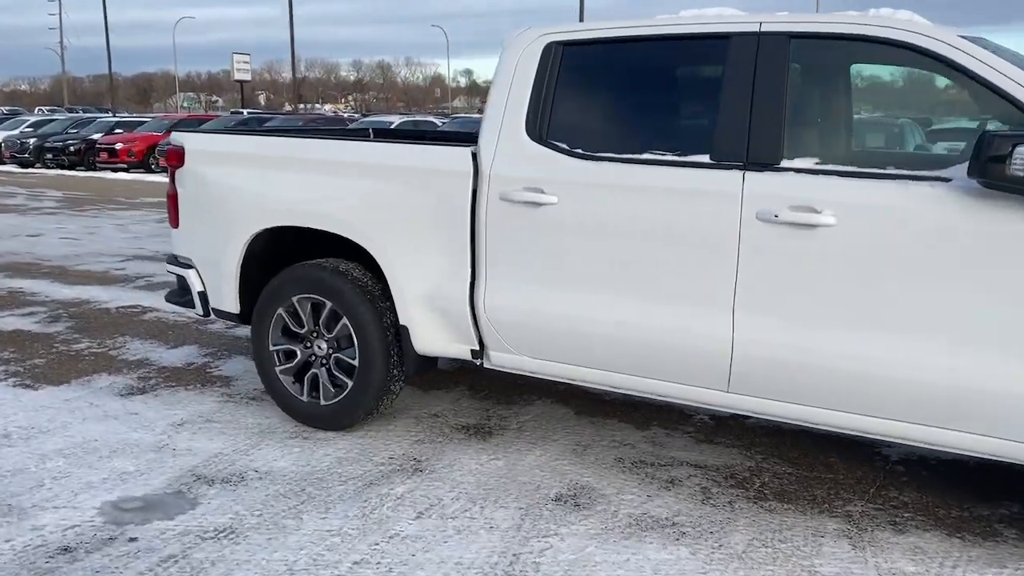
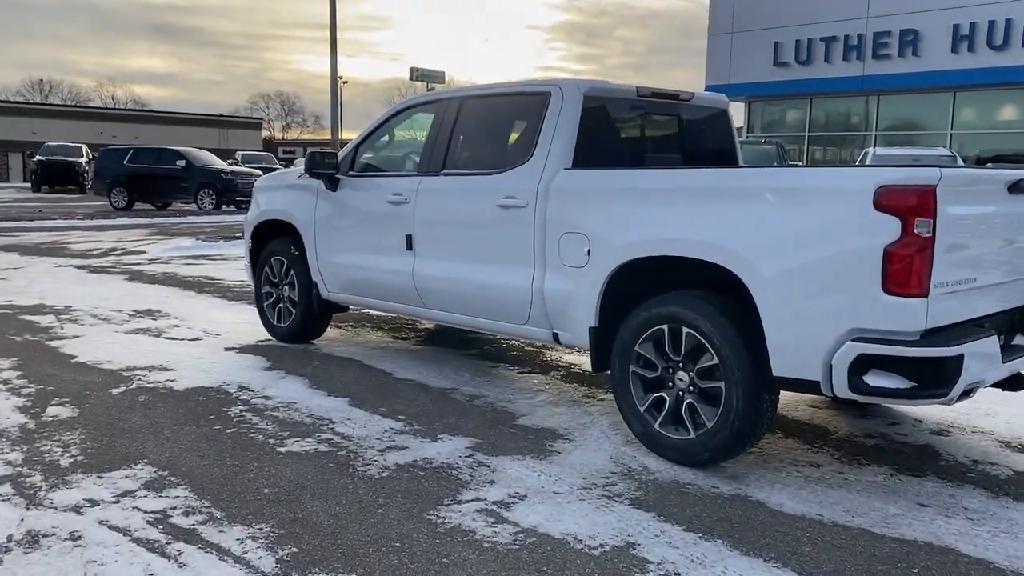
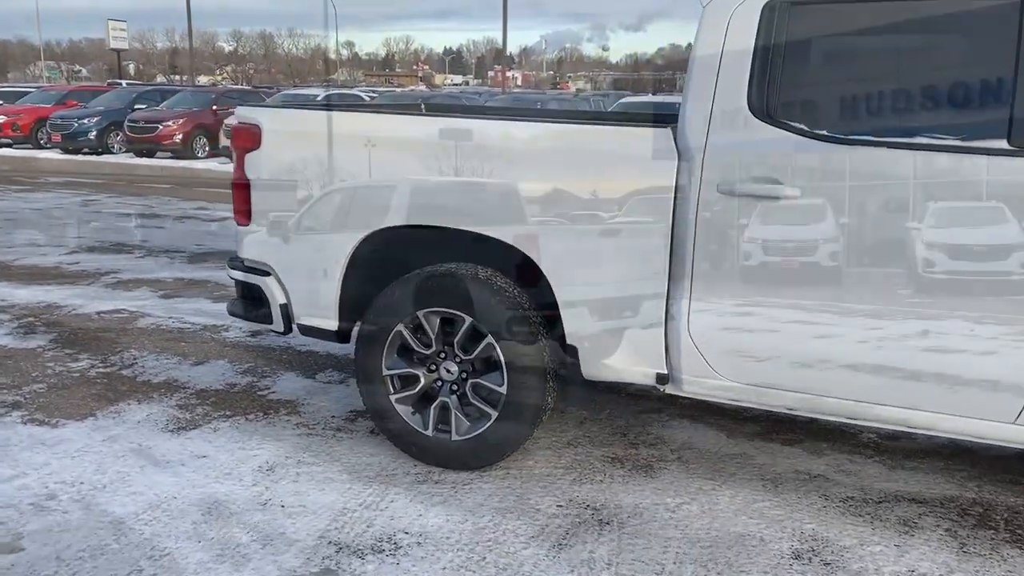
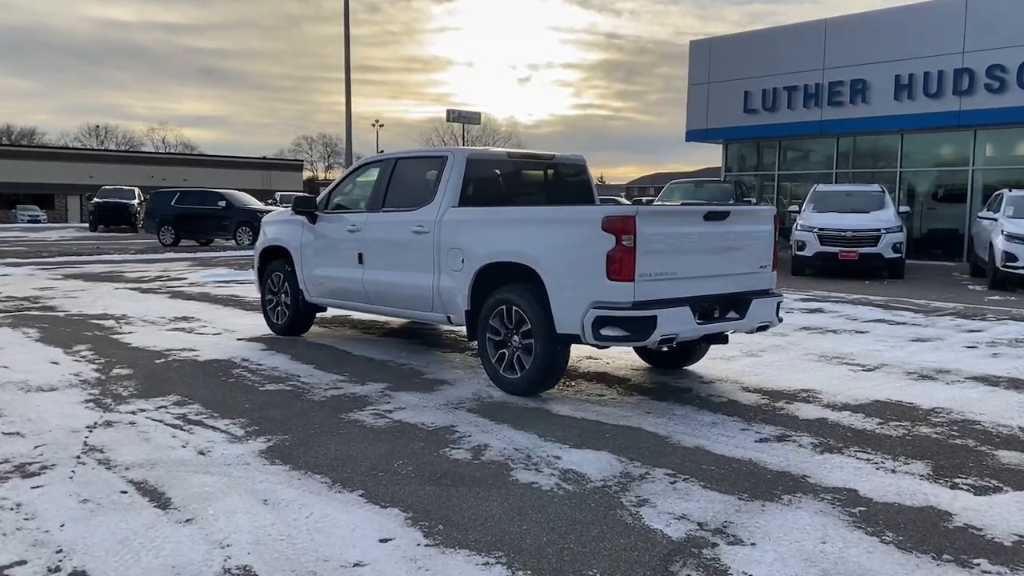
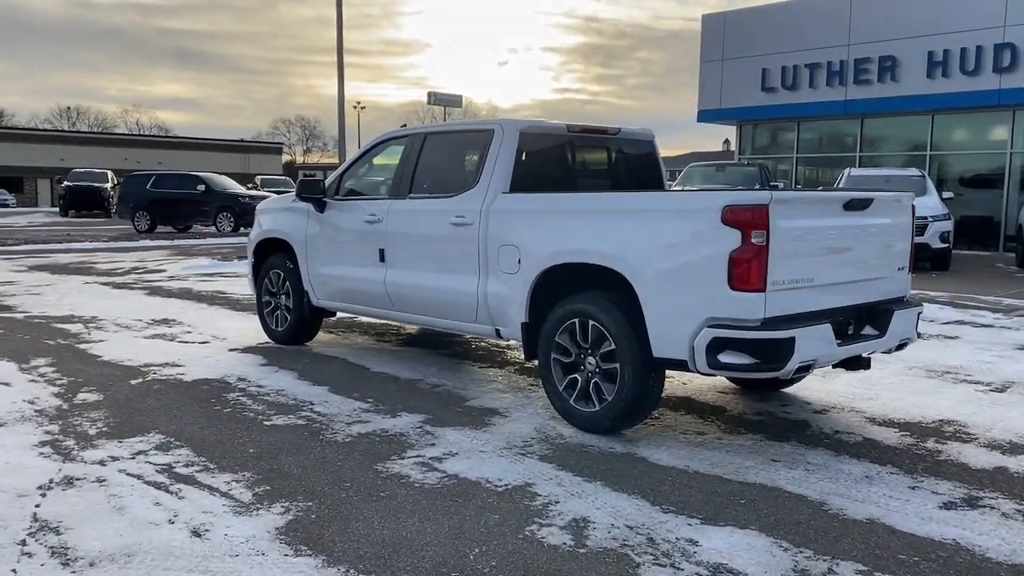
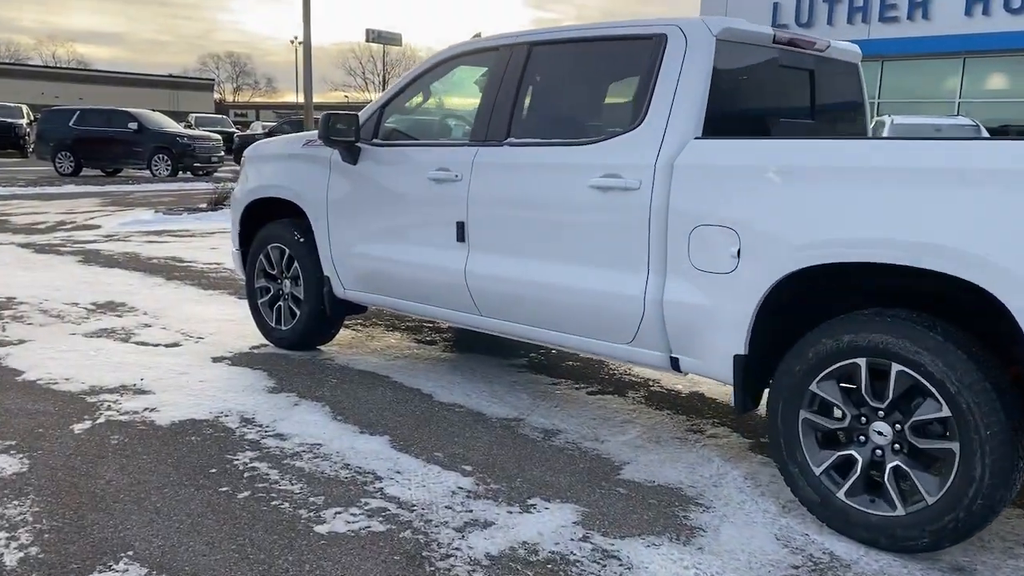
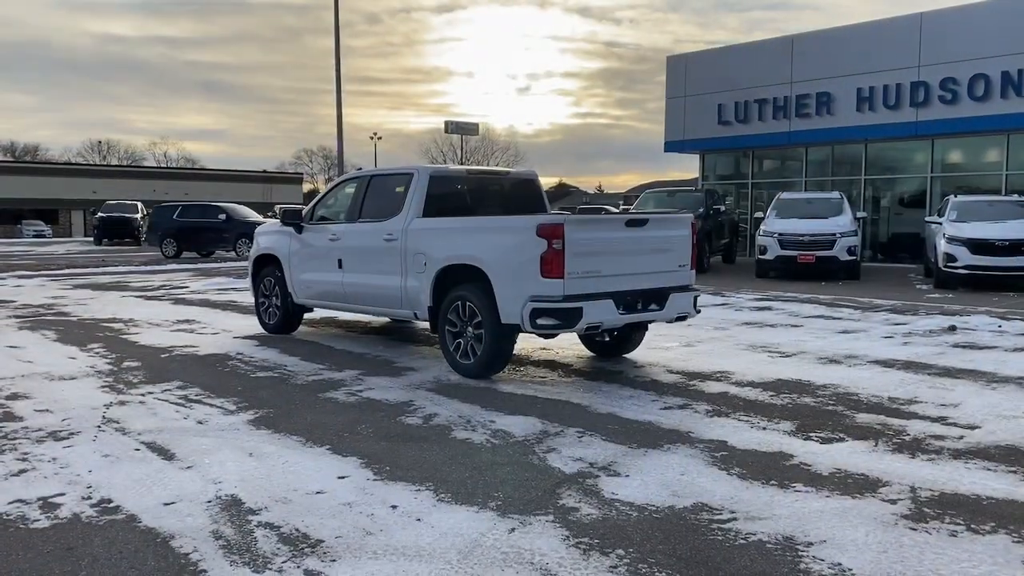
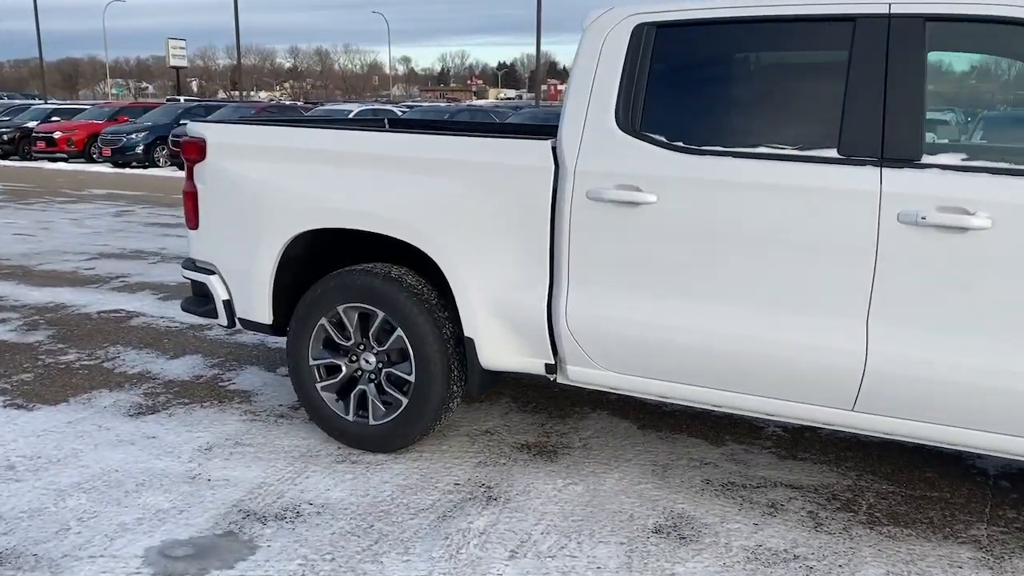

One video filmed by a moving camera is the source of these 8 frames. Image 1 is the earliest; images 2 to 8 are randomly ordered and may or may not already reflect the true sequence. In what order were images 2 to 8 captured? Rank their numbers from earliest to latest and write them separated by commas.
8, 3, 7, 4, 5, 2, 6
